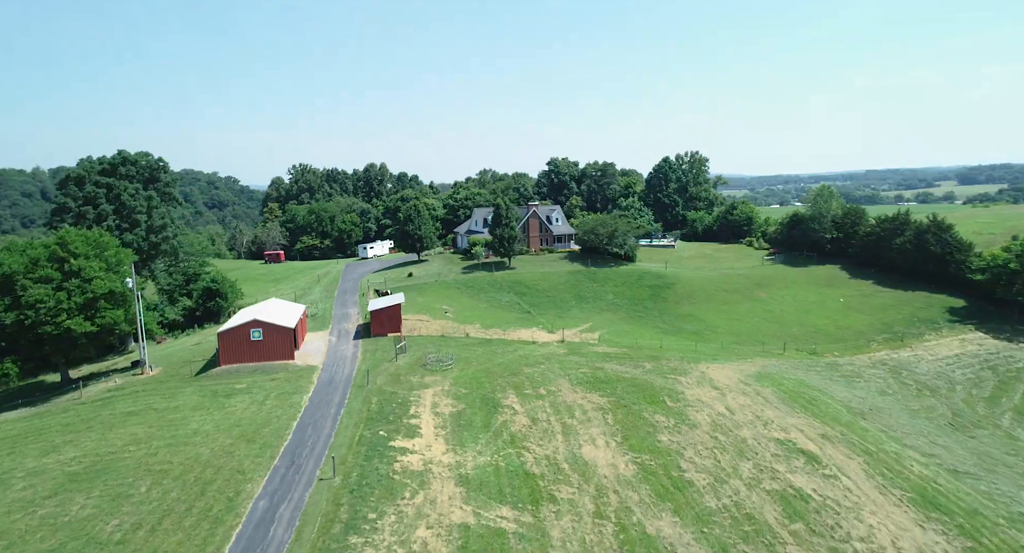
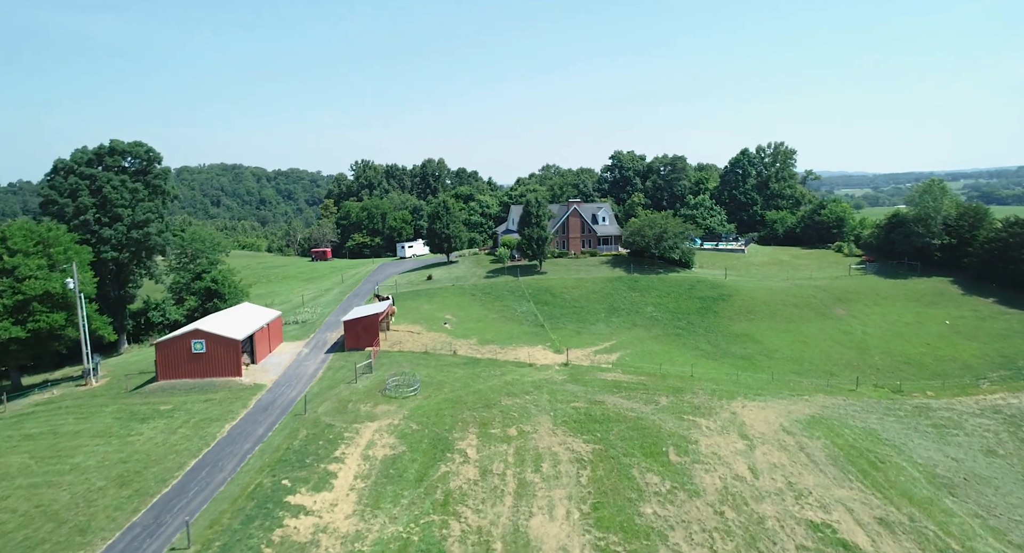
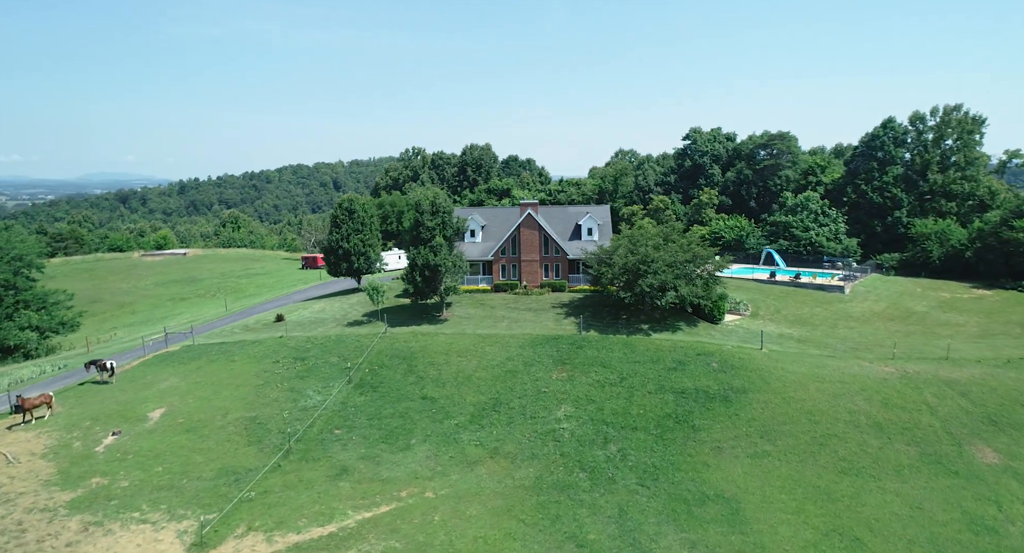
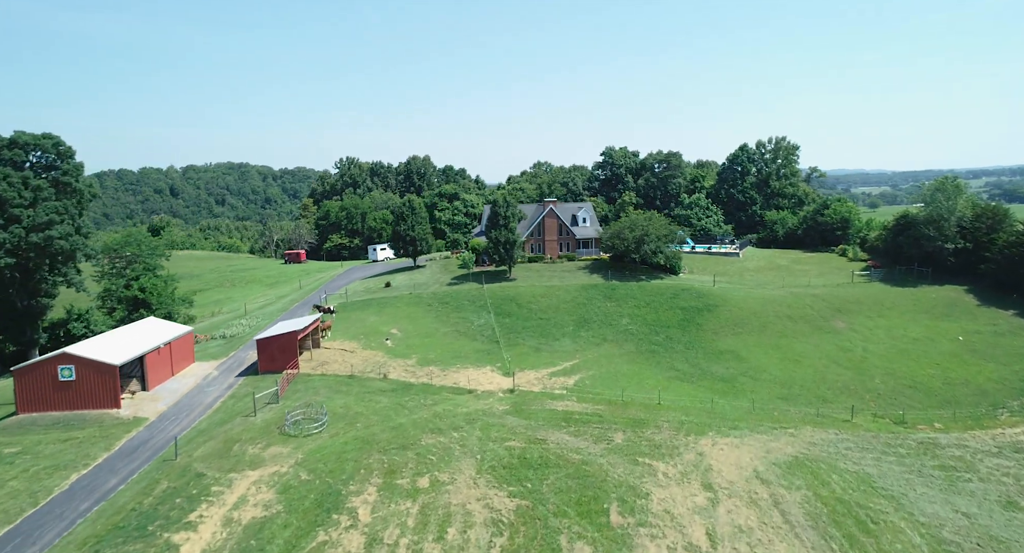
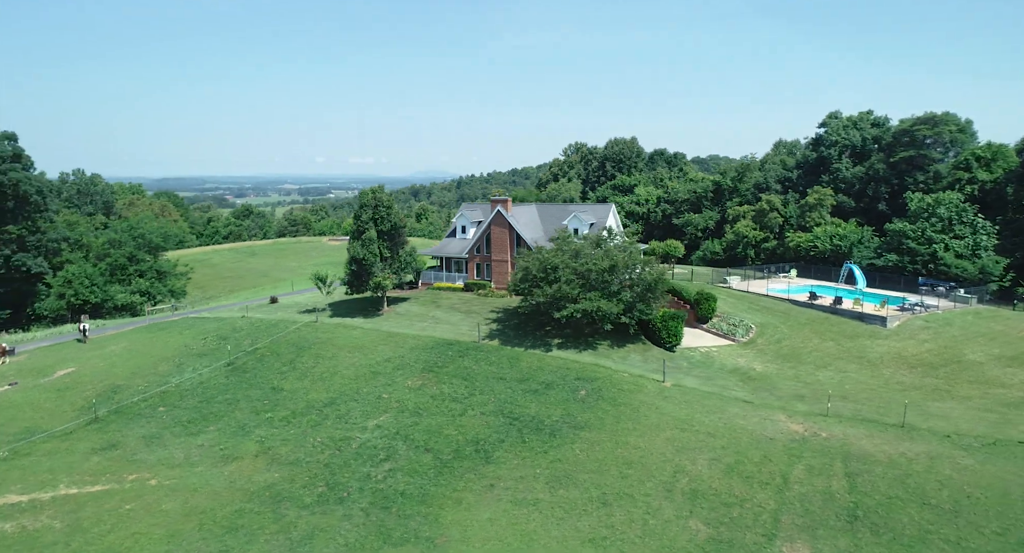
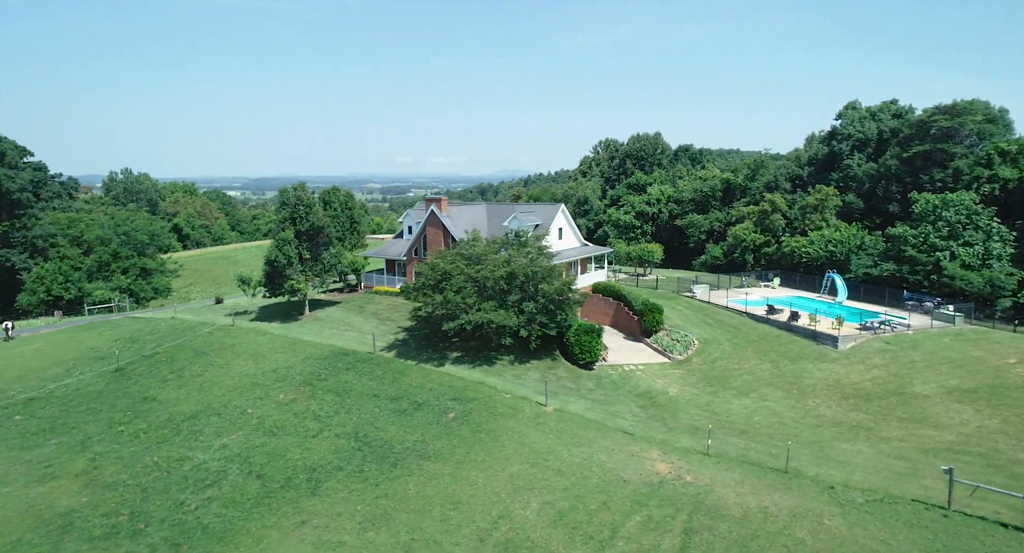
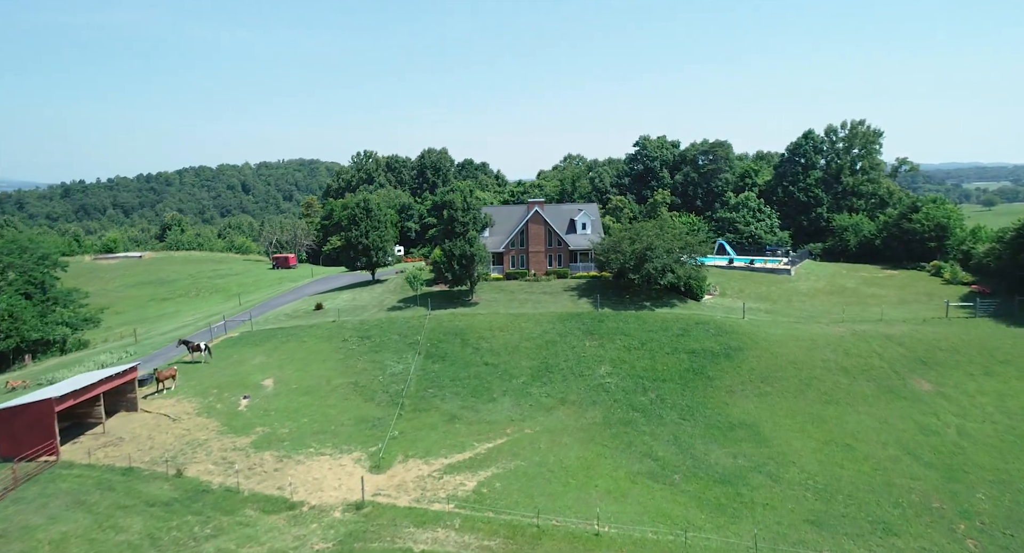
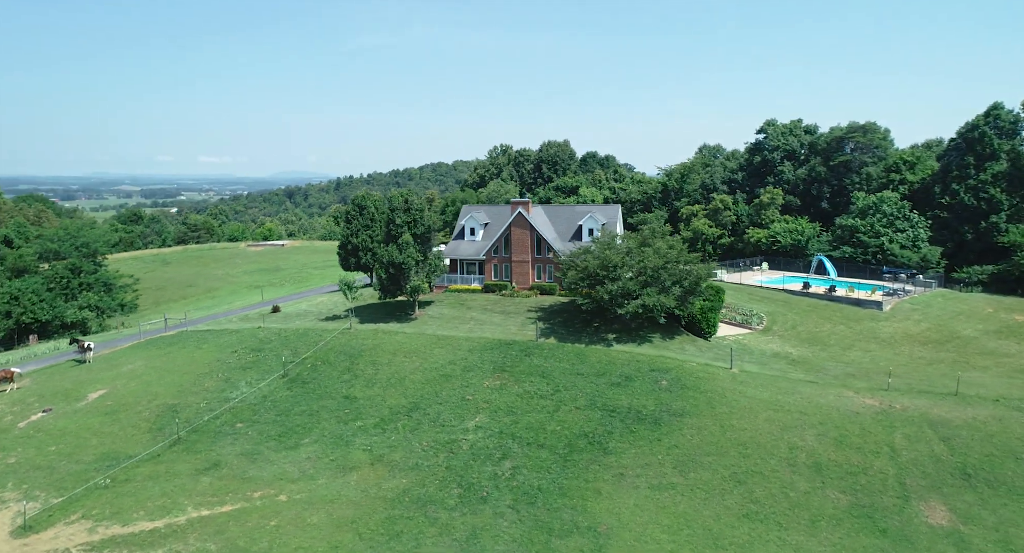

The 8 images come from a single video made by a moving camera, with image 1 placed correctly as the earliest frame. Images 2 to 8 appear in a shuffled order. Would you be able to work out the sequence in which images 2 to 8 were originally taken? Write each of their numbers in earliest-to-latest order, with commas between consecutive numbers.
2, 4, 7, 3, 8, 5, 6
